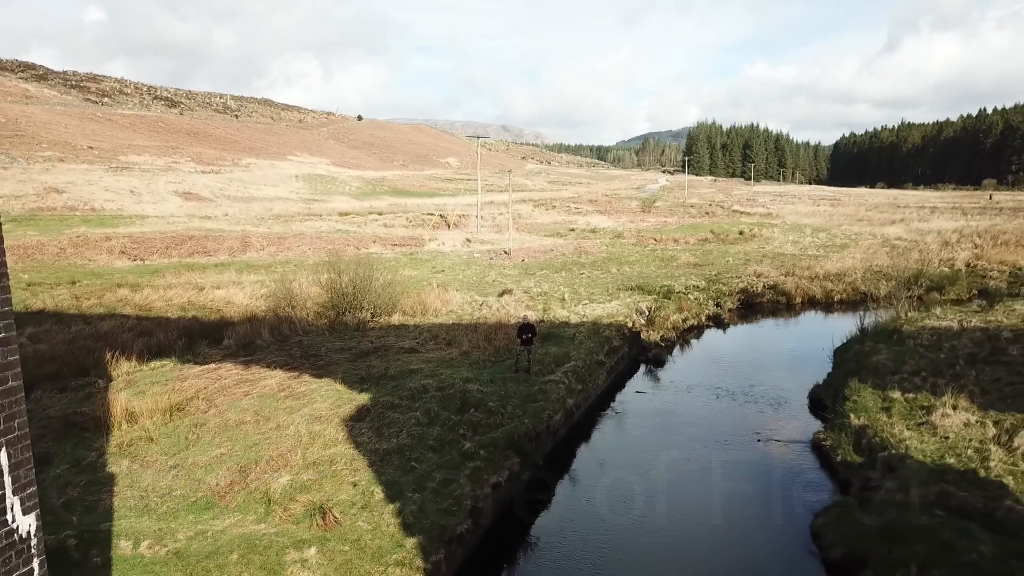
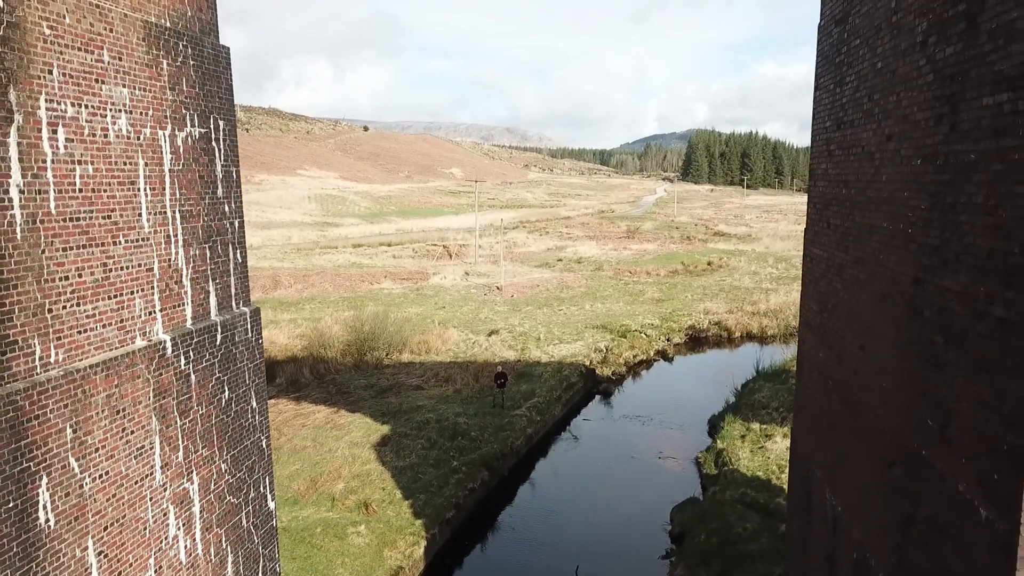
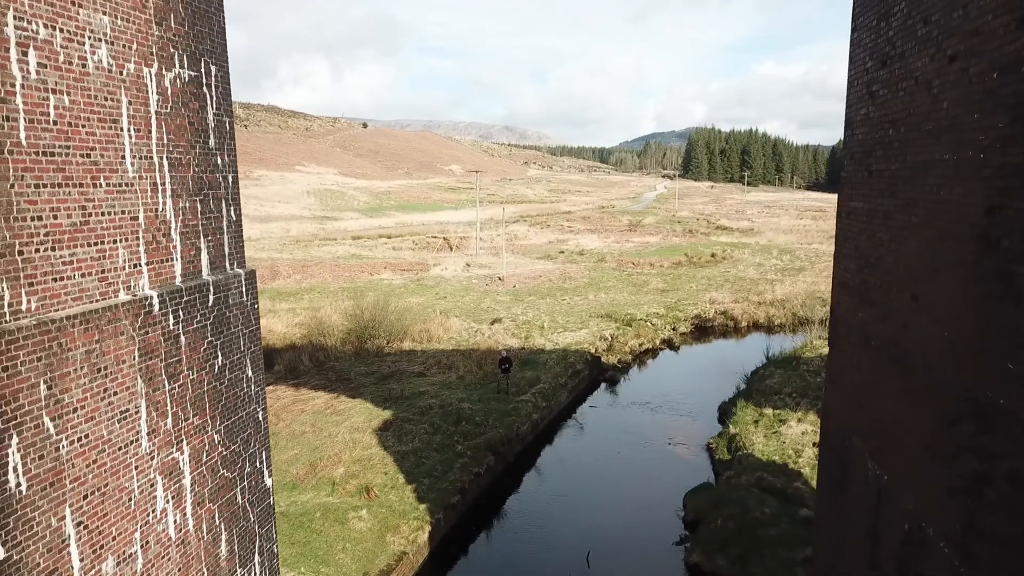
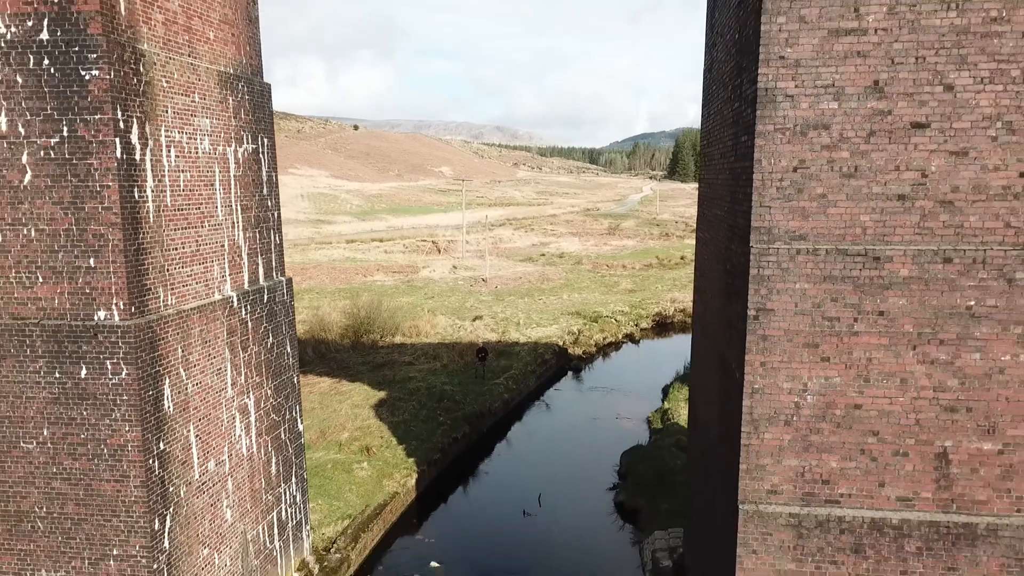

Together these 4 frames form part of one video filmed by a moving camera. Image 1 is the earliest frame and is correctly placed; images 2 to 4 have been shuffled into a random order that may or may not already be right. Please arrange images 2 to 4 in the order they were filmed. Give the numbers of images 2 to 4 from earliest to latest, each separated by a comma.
3, 2, 4
